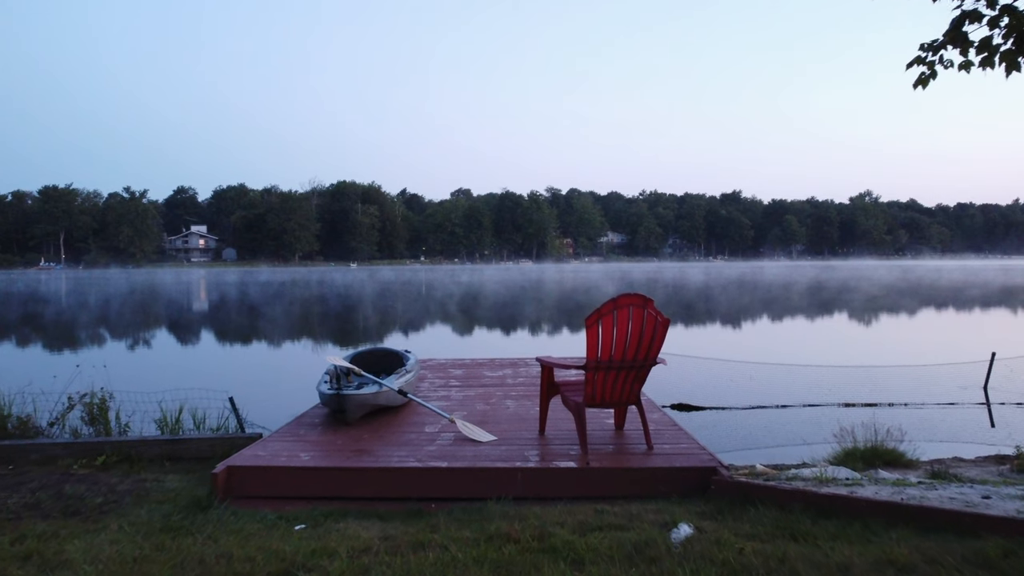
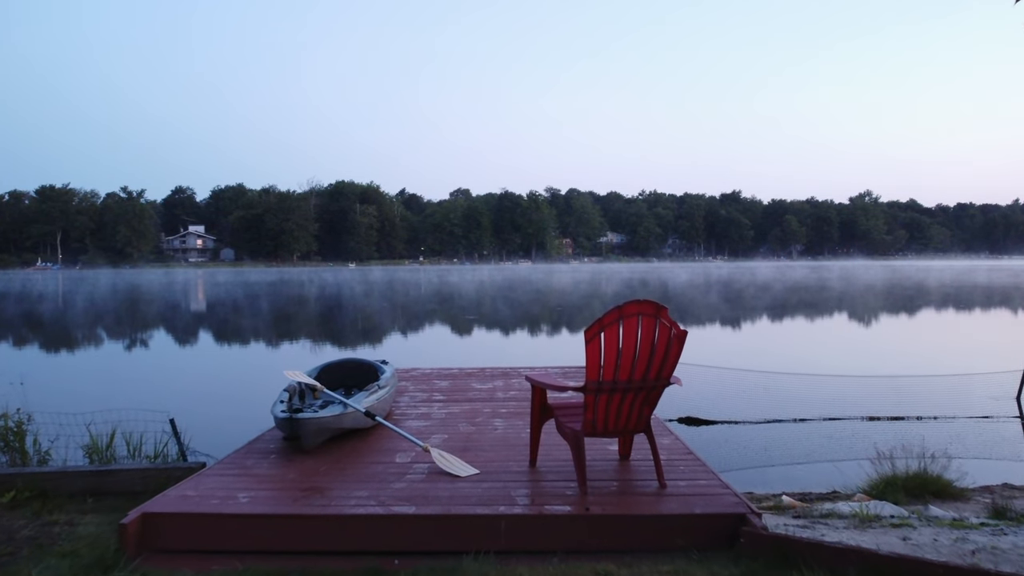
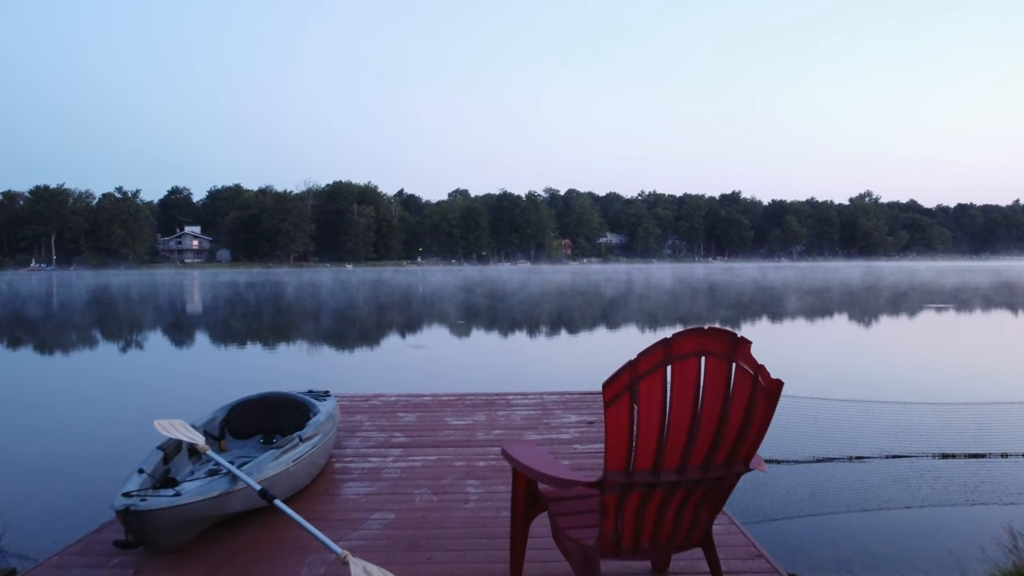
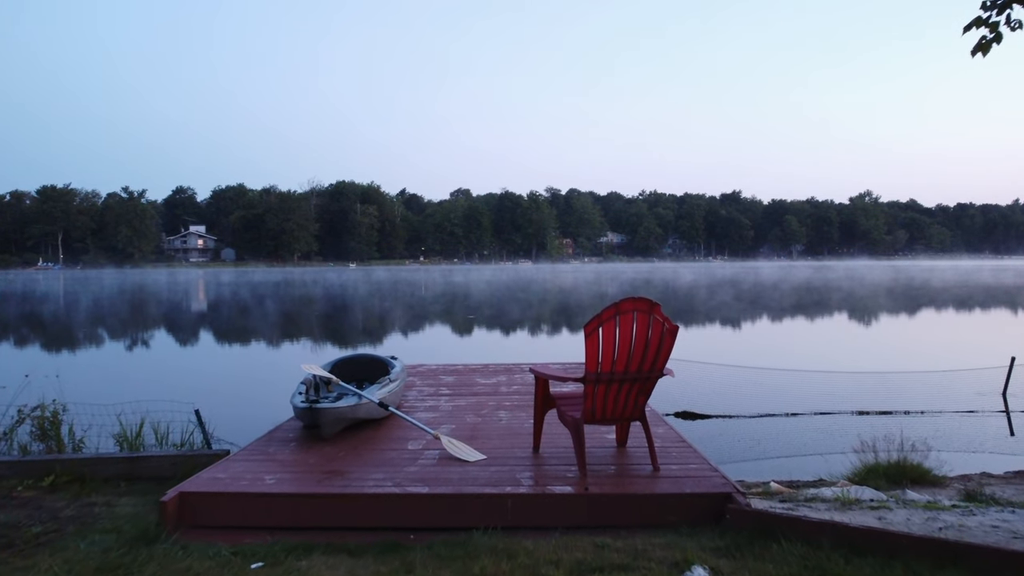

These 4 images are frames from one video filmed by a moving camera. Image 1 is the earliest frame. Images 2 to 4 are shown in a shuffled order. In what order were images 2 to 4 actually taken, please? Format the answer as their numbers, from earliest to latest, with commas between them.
4, 2, 3
